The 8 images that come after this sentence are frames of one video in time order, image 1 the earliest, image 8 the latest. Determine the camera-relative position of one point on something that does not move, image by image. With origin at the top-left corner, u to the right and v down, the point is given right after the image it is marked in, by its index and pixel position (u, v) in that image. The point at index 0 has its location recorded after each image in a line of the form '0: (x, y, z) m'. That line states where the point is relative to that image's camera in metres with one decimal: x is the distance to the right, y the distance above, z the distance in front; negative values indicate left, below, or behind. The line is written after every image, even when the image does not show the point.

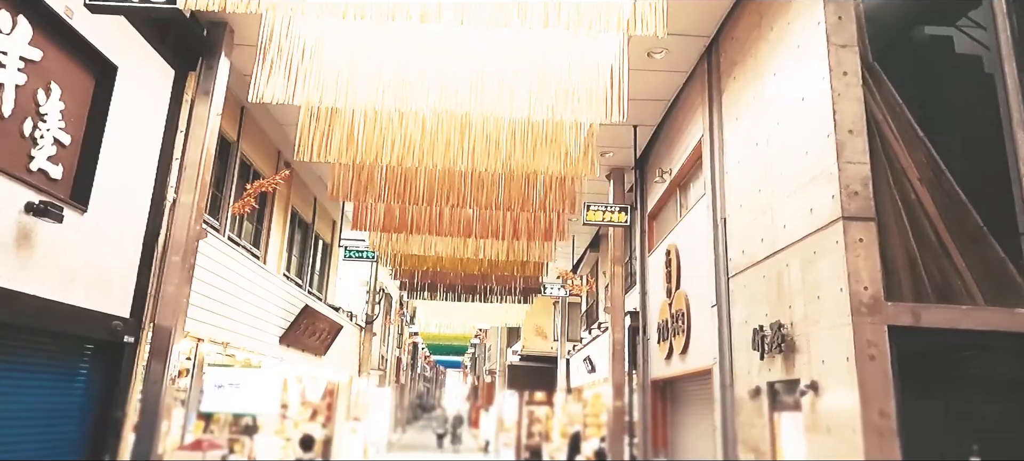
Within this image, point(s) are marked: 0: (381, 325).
0: (-1.9, -1.3, +9.5) m
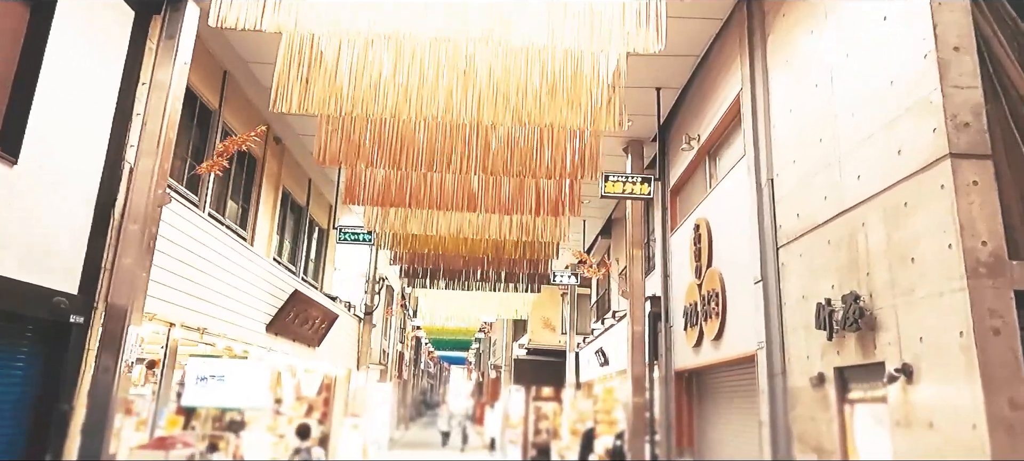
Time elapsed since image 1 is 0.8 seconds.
0: (-1.8, -1.1, +9.2) m
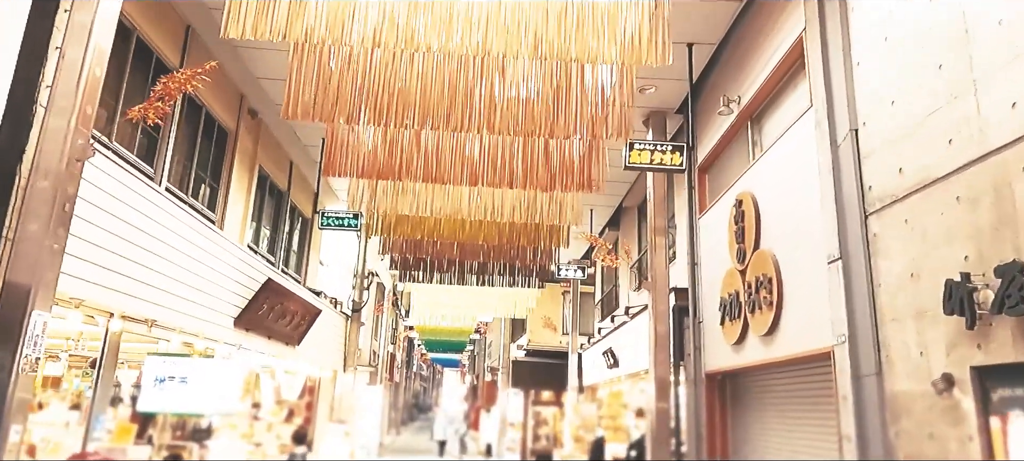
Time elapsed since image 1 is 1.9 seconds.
0: (-1.9, -1.1, +8.7) m
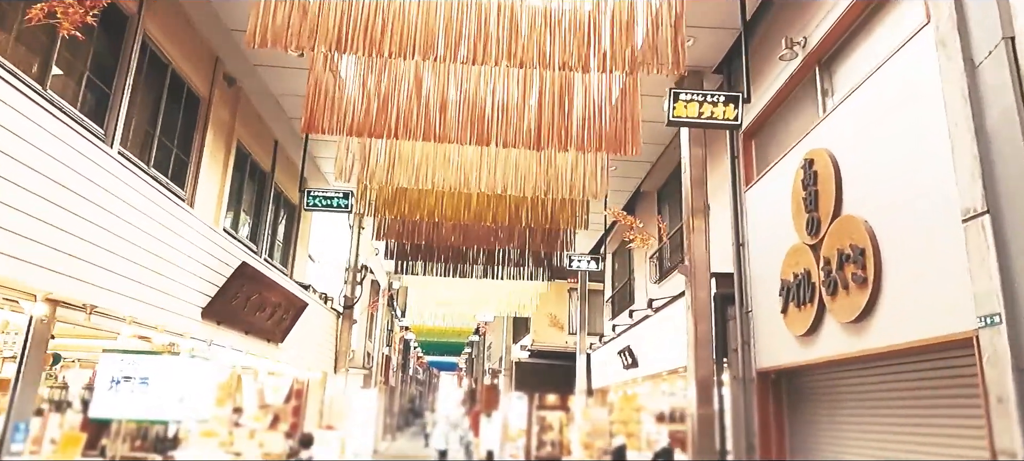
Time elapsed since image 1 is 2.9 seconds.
0: (-1.9, -1.0, +8.3) m
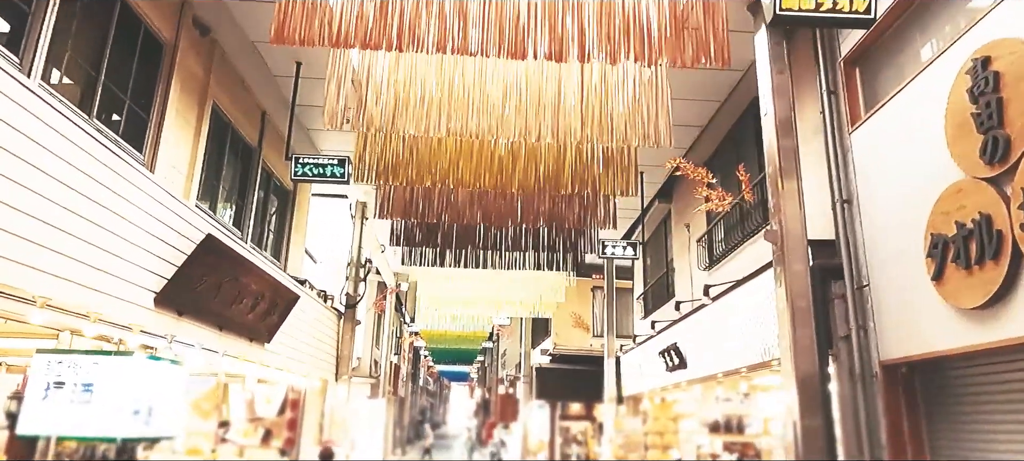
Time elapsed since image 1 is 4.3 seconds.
0: (-1.7, -1.0, +7.8) m
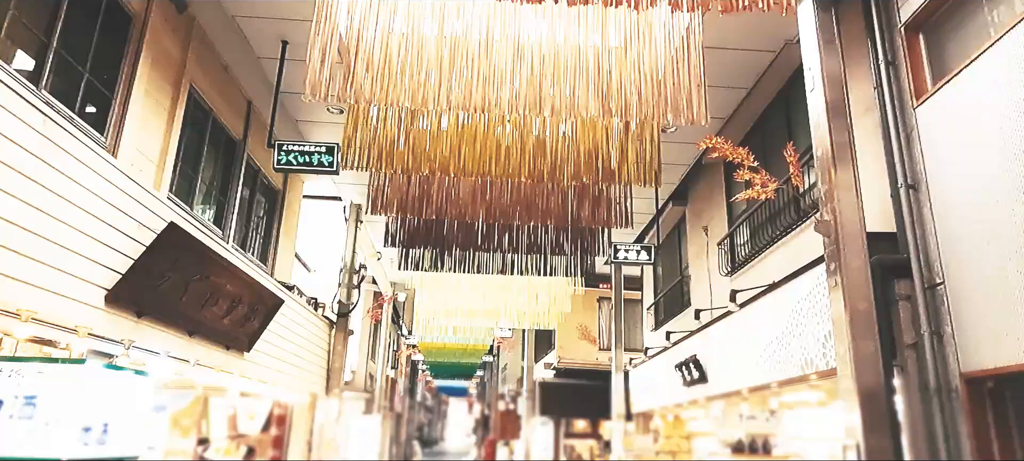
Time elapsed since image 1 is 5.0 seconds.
0: (-1.6, -1.1, +7.5) m
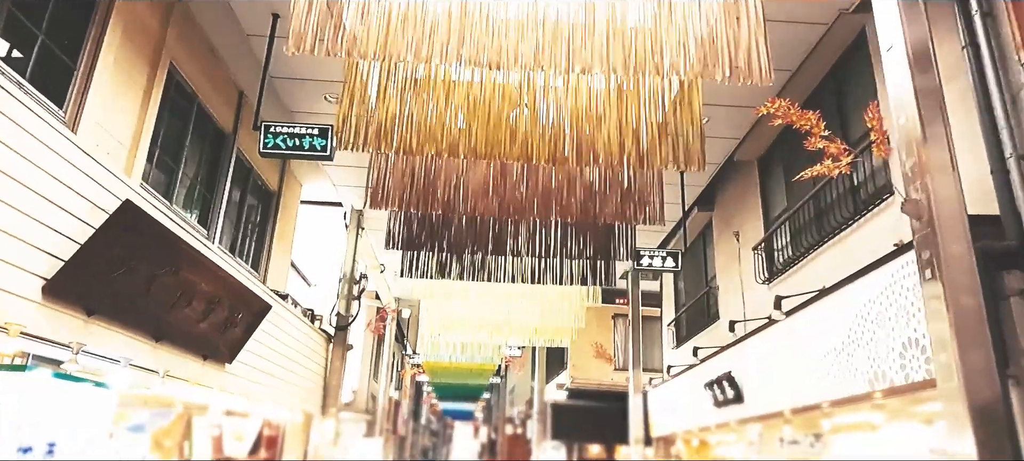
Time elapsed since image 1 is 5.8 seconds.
0: (-1.6, -1.3, +7.2) m
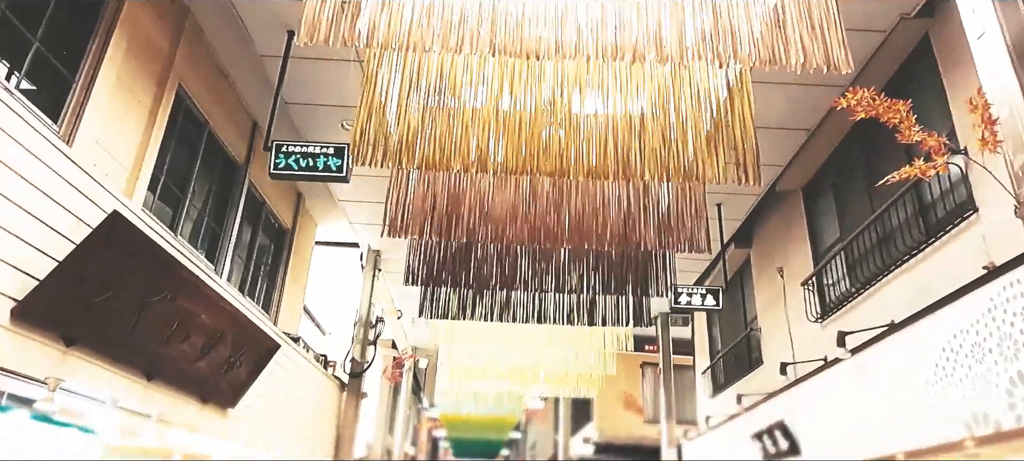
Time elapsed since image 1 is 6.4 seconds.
0: (-1.3, -1.8, +6.9) m
